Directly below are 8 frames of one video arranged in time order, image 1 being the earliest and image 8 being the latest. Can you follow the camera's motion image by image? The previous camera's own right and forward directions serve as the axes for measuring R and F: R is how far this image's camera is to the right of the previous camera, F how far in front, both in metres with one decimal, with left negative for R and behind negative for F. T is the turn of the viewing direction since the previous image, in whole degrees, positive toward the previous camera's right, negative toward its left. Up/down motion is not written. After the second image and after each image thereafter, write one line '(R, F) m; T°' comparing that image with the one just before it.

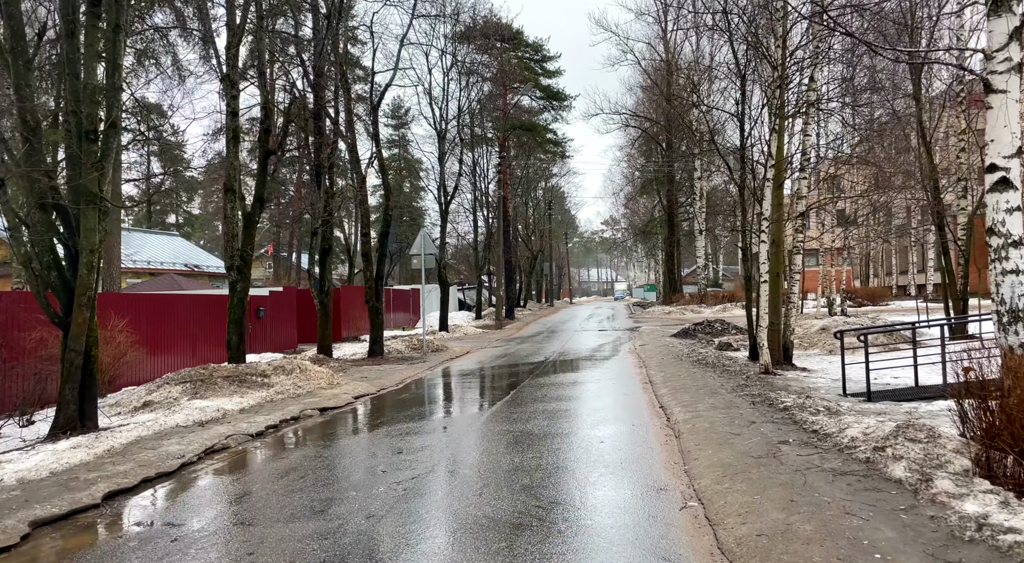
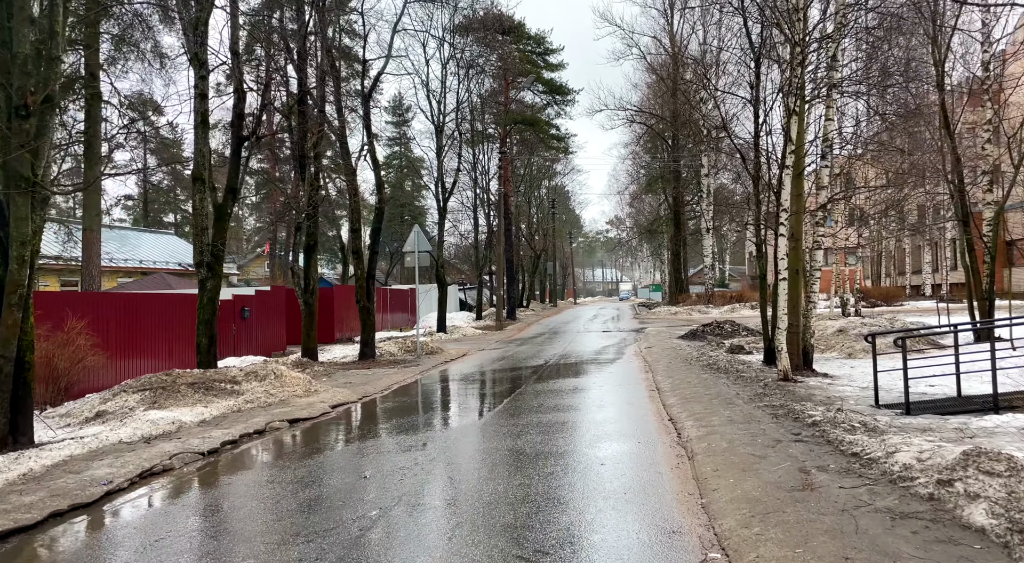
(+0.2, +1.1) m; 0°
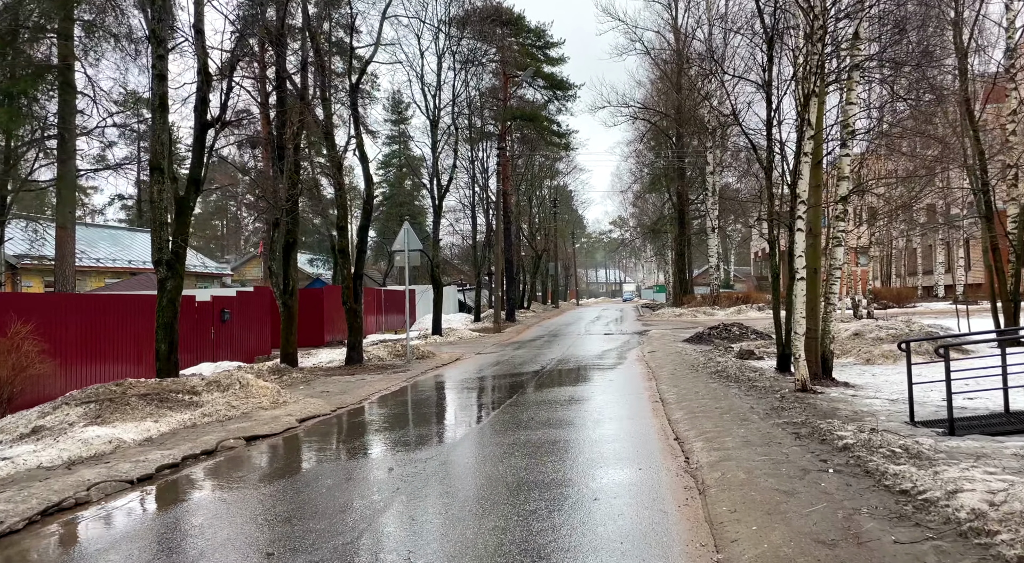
(+0.2, +1.1) m; 0°
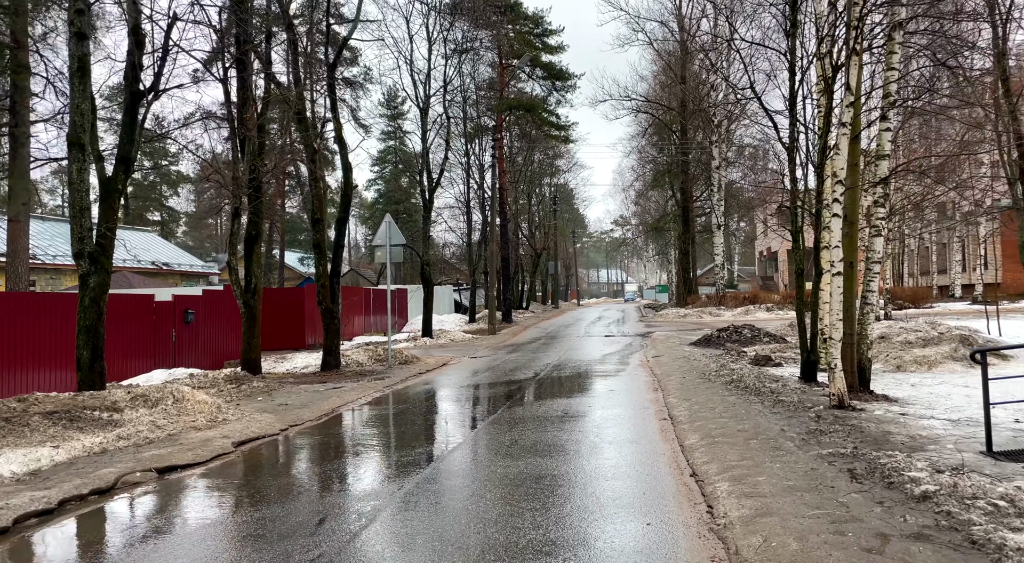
(+0.2, +1.6) m; 0°
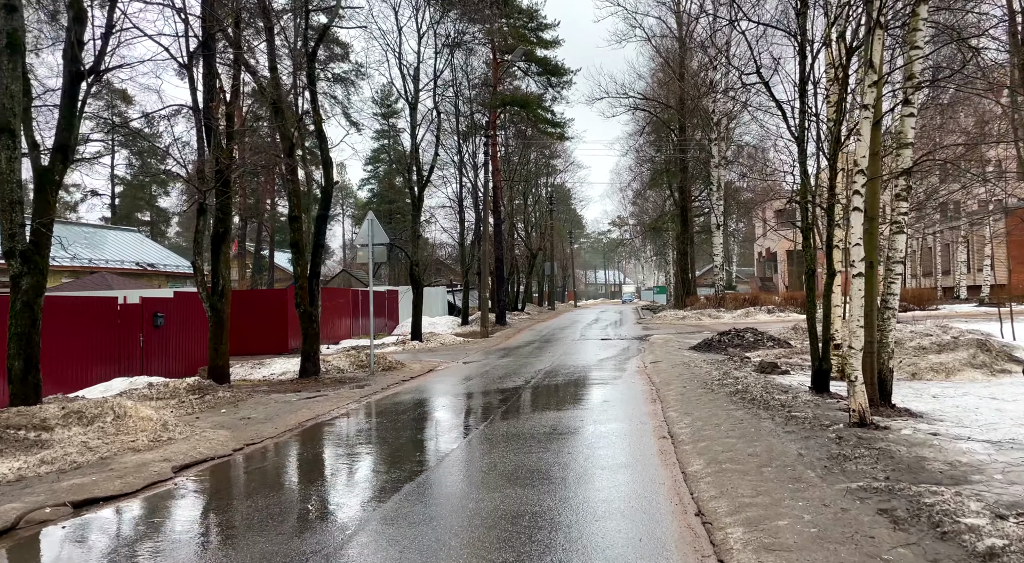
(+0.2, +1.0) m; 0°
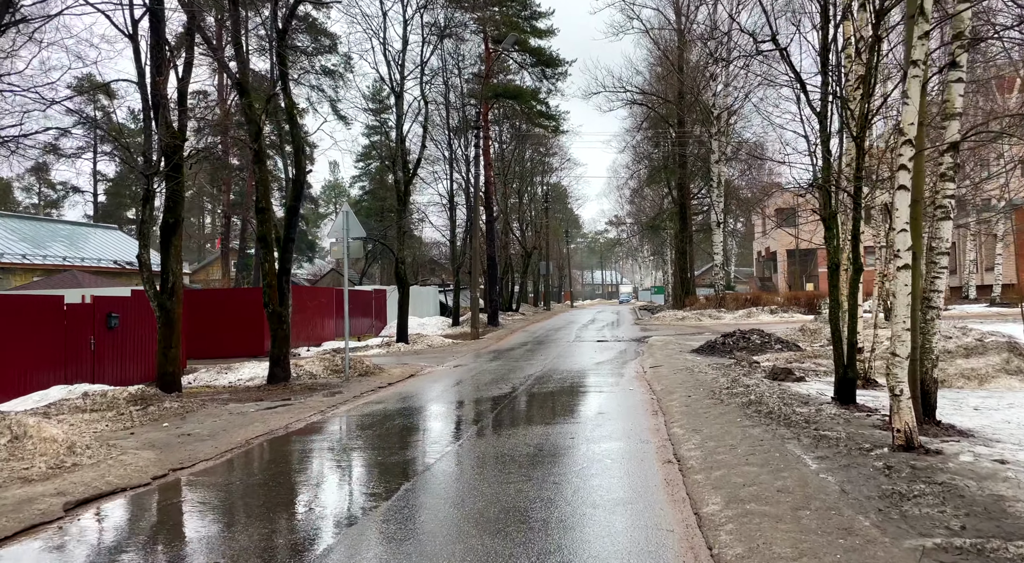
(+0.2, +1.3) m; 0°
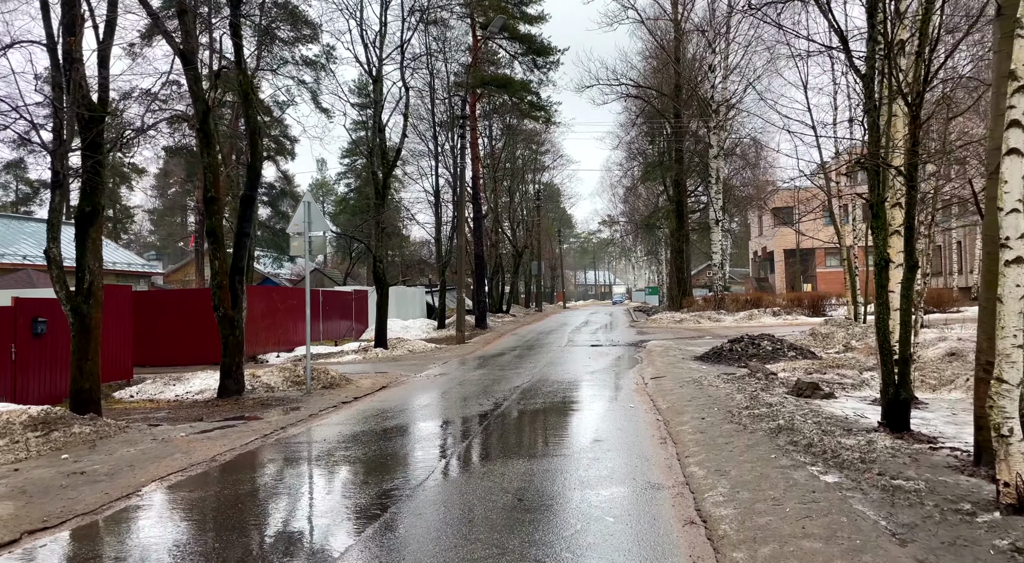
(+0.1, +1.7) m; 0°
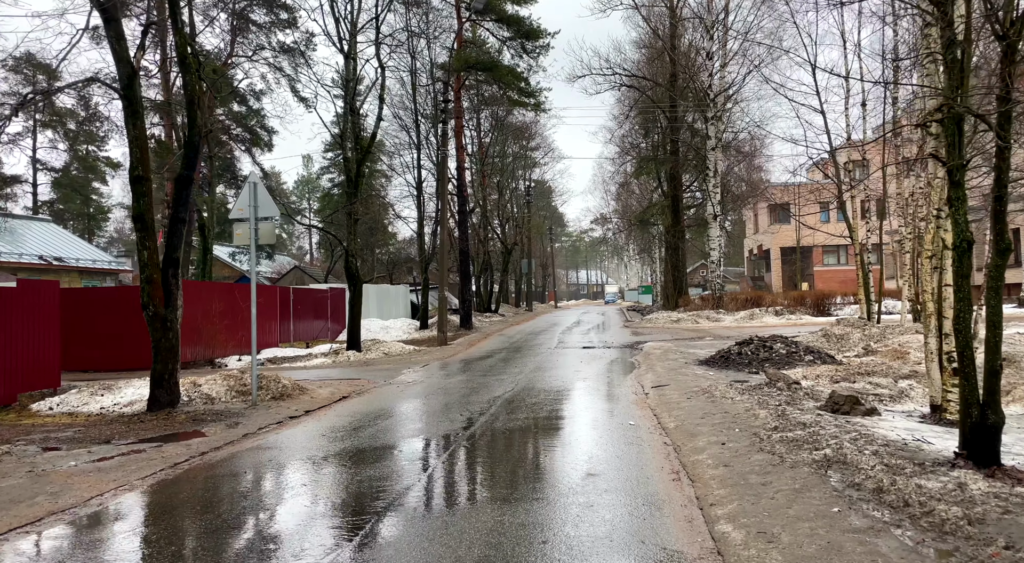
(+0.2, +1.8) m; +1°
